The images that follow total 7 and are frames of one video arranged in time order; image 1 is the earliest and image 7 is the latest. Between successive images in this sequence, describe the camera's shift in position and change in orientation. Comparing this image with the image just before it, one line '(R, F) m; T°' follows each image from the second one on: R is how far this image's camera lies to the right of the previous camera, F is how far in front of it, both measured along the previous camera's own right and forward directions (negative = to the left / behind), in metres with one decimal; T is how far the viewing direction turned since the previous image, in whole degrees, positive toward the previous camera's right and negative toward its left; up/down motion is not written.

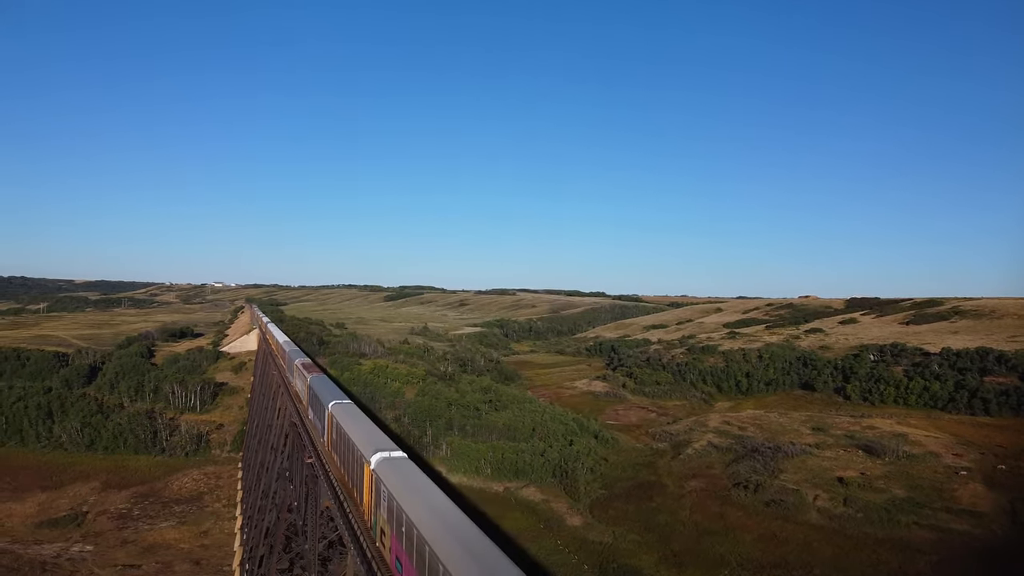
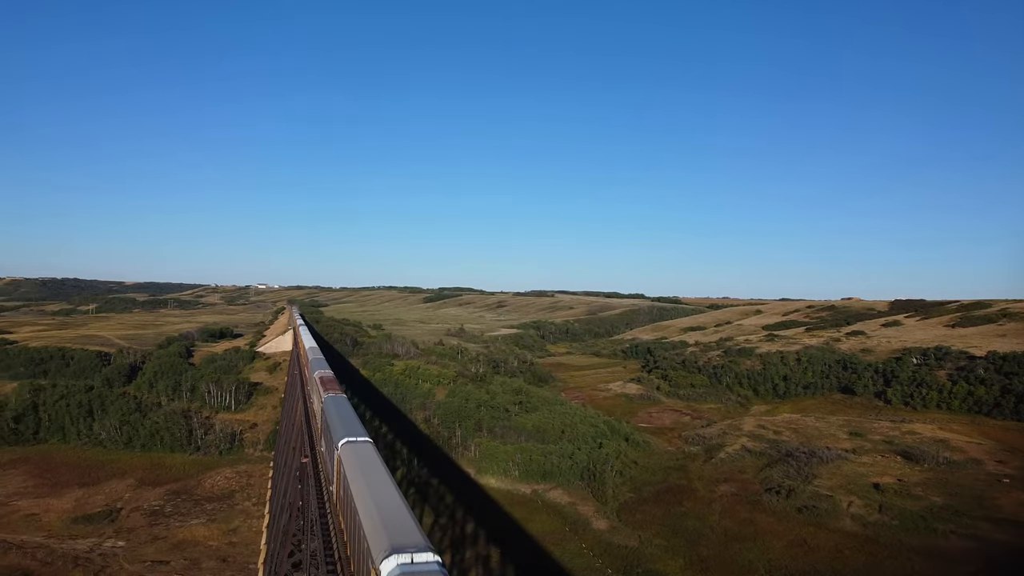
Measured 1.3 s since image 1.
(+0.6, +0.4) m; -3°
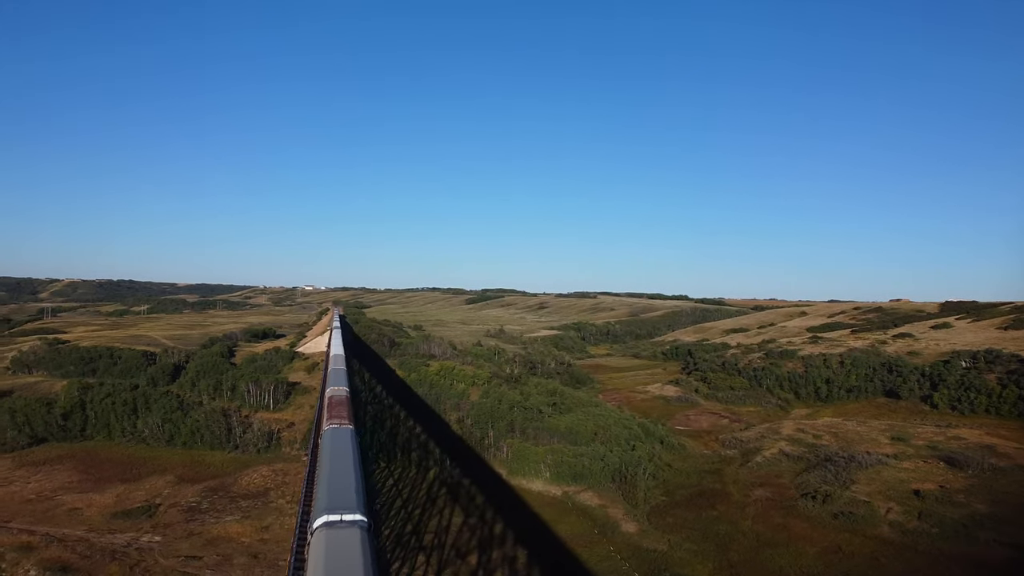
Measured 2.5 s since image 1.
(+0.6, +0.1) m; -3°
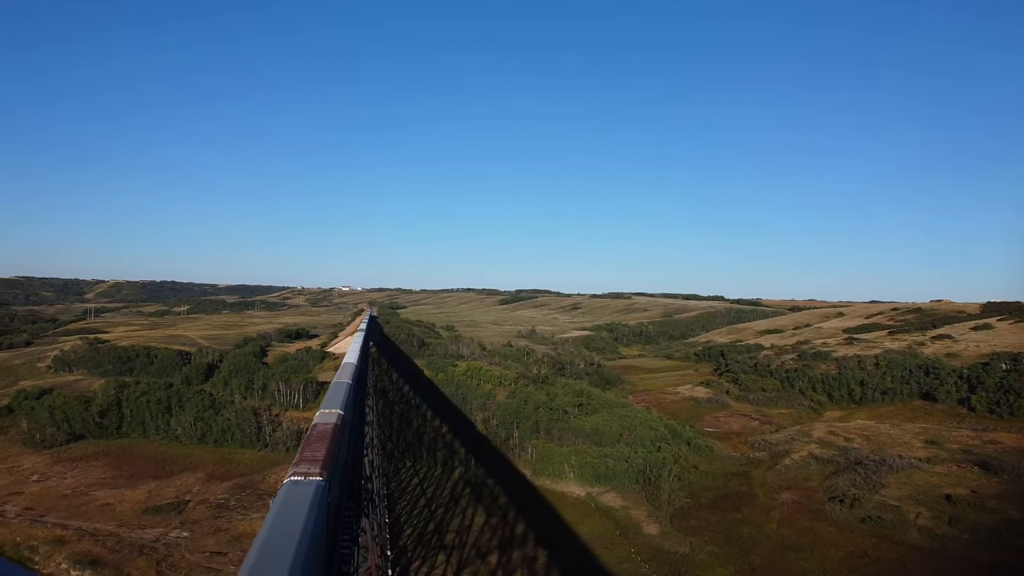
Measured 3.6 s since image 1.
(+0.6, 0.0) m; -2°
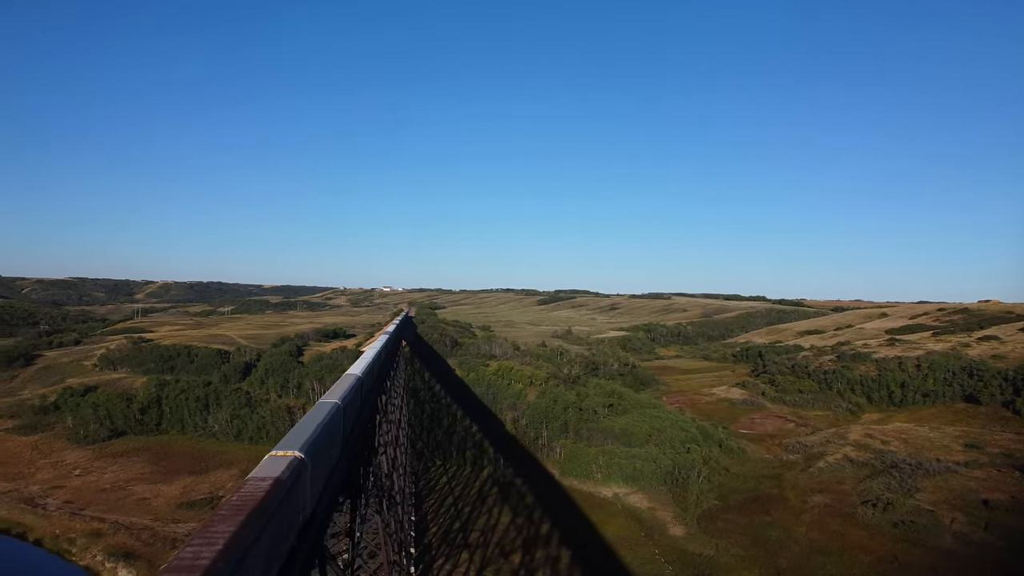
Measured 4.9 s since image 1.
(+0.6, -0.1) m; -3°
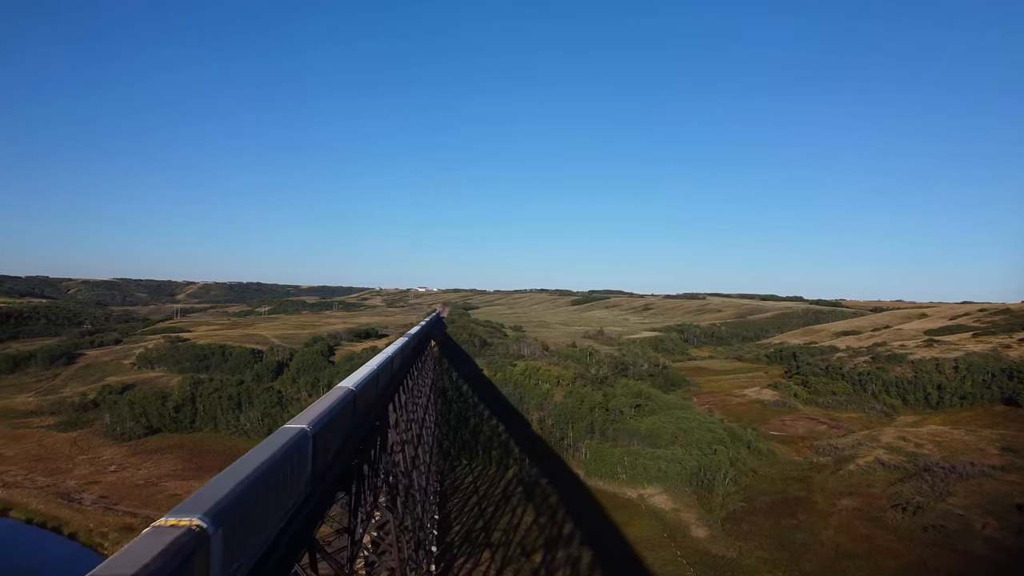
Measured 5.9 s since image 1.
(+0.4, -0.3) m; -2°
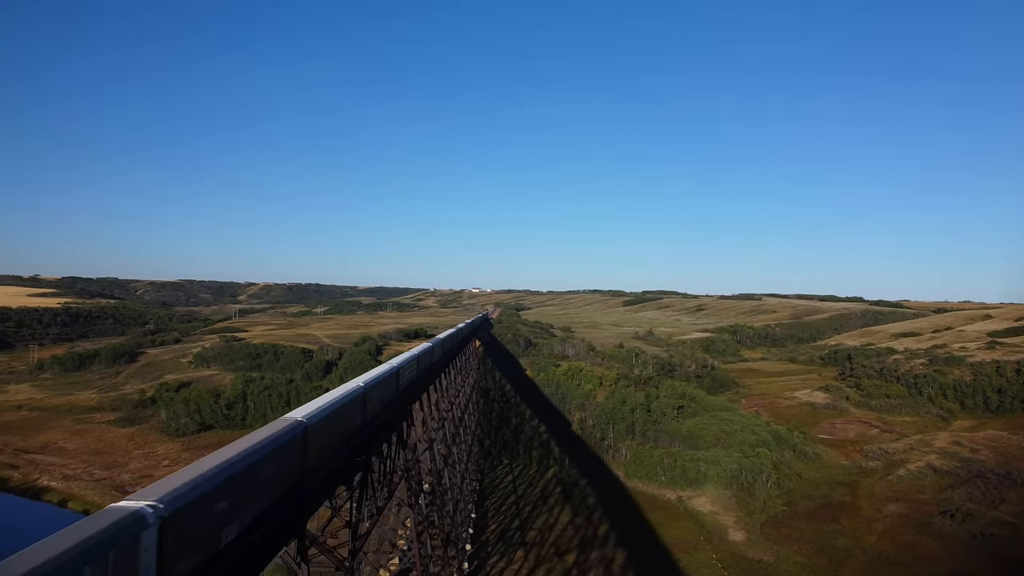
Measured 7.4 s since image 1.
(+0.6, -0.6) m; -4°
